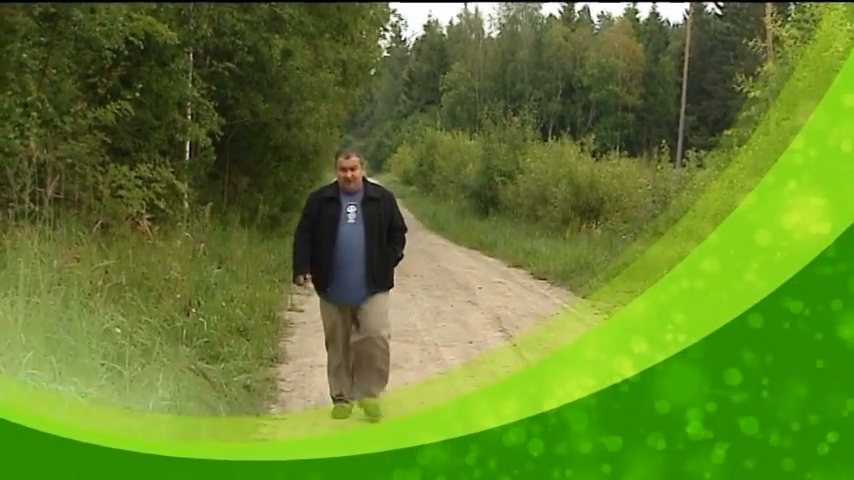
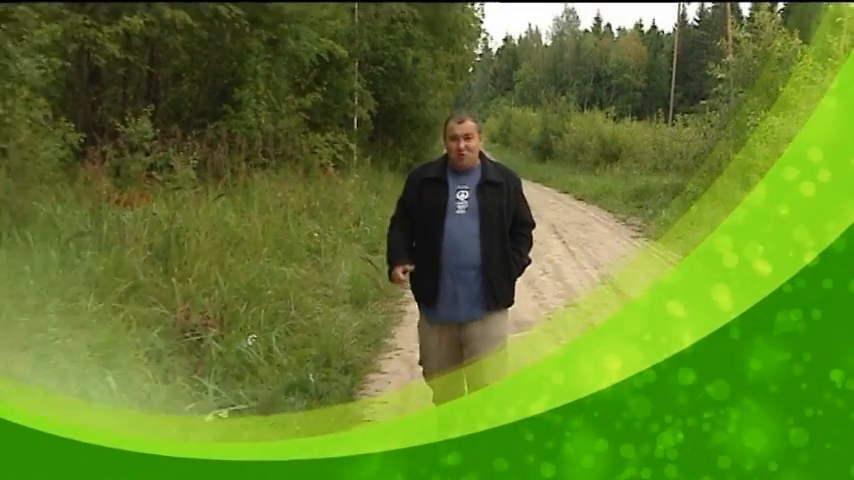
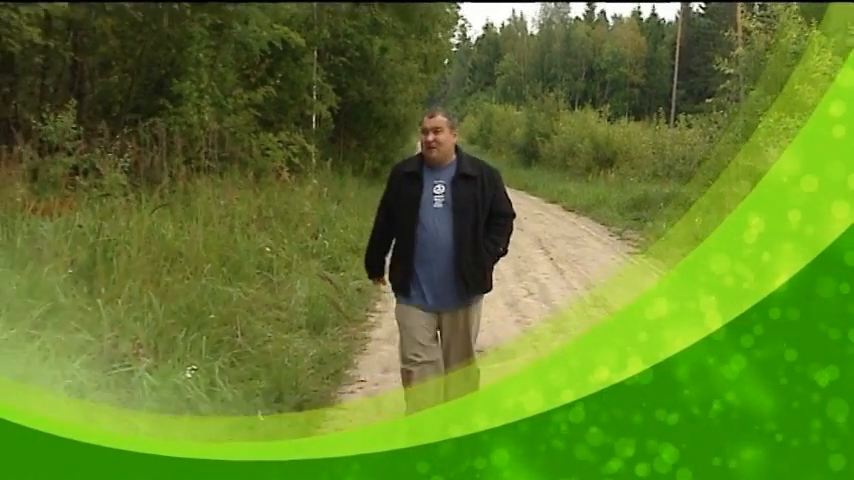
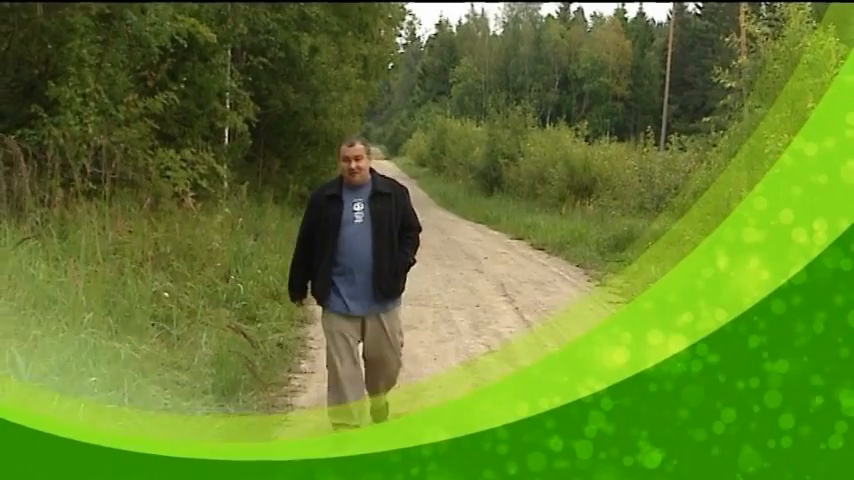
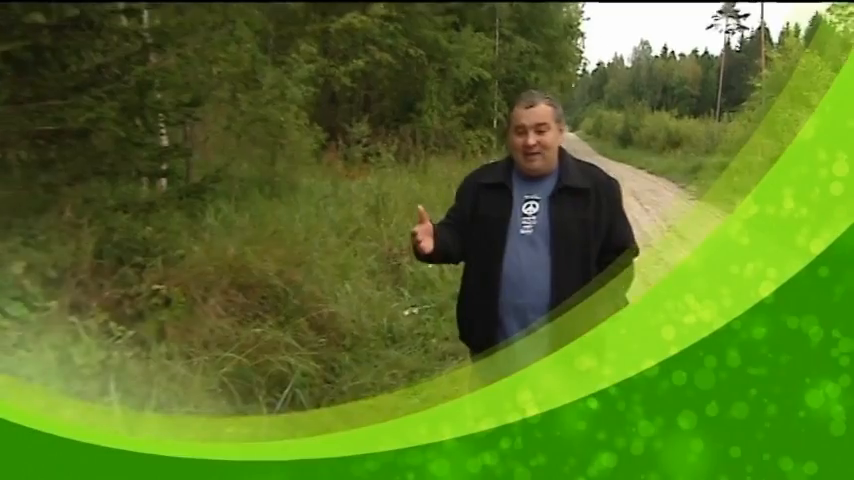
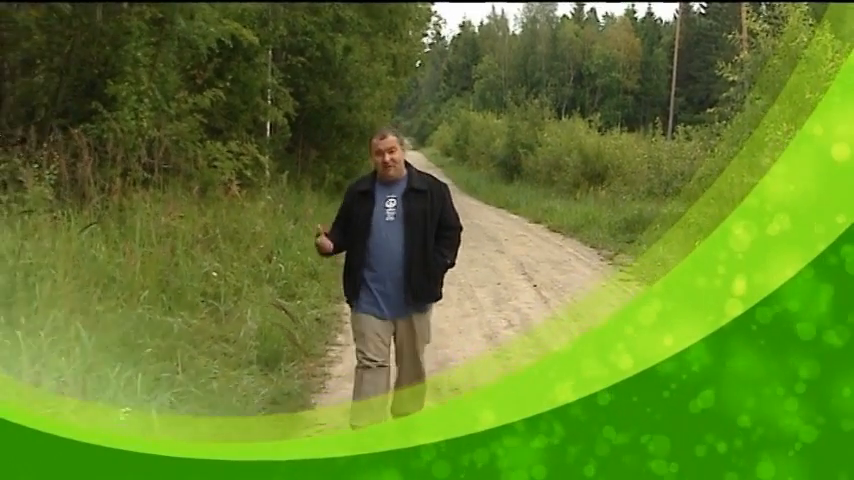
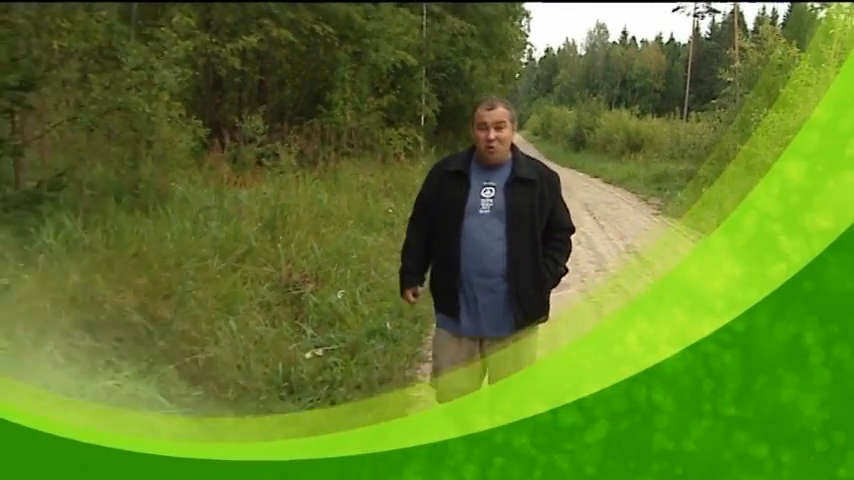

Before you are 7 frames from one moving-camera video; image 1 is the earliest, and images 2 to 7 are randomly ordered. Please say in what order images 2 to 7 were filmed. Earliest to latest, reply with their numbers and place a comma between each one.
4, 6, 3, 2, 7, 5
